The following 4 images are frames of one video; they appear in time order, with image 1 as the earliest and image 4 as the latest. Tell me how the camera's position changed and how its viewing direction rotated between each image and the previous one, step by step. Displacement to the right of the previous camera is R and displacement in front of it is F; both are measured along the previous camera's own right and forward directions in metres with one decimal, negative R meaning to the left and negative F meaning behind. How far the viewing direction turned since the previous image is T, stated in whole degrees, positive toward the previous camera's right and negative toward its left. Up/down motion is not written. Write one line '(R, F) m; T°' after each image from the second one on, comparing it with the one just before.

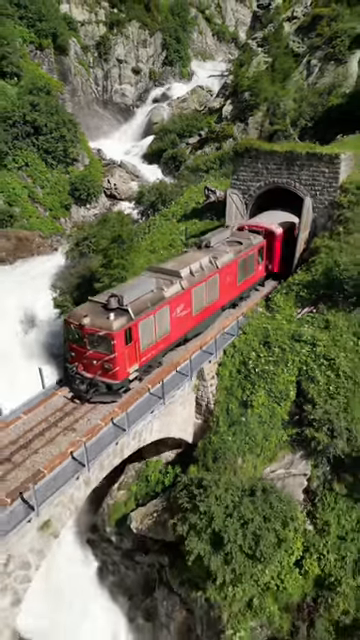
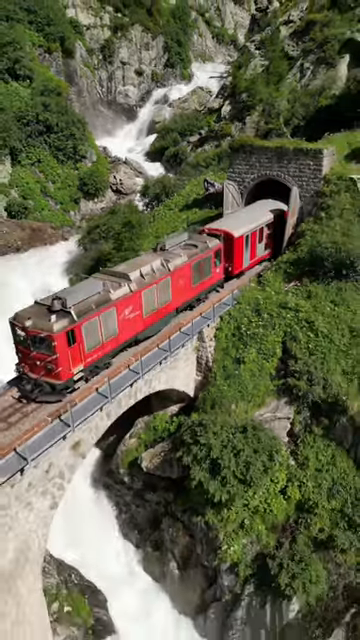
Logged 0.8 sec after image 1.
(-0.1, -2.3) m; 0°
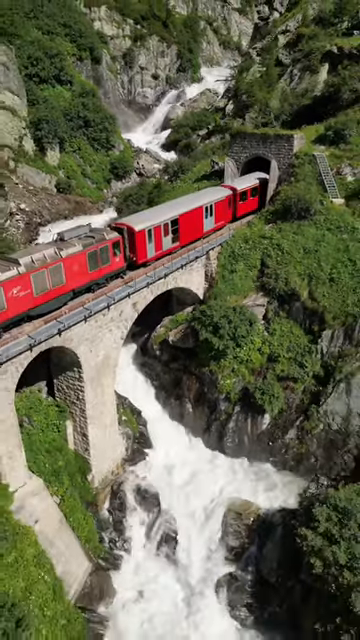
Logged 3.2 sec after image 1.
(-0.4, -8.2) m; -1°
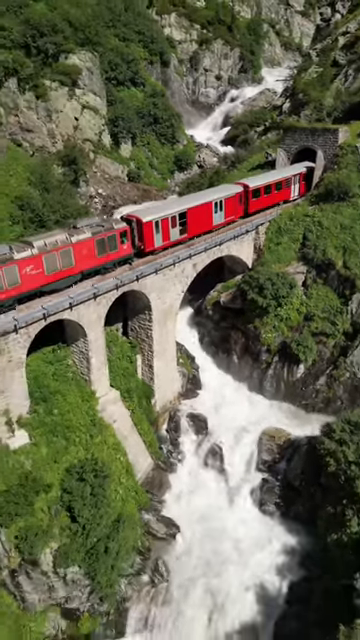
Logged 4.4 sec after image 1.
(0.0, -4.7) m; -6°
